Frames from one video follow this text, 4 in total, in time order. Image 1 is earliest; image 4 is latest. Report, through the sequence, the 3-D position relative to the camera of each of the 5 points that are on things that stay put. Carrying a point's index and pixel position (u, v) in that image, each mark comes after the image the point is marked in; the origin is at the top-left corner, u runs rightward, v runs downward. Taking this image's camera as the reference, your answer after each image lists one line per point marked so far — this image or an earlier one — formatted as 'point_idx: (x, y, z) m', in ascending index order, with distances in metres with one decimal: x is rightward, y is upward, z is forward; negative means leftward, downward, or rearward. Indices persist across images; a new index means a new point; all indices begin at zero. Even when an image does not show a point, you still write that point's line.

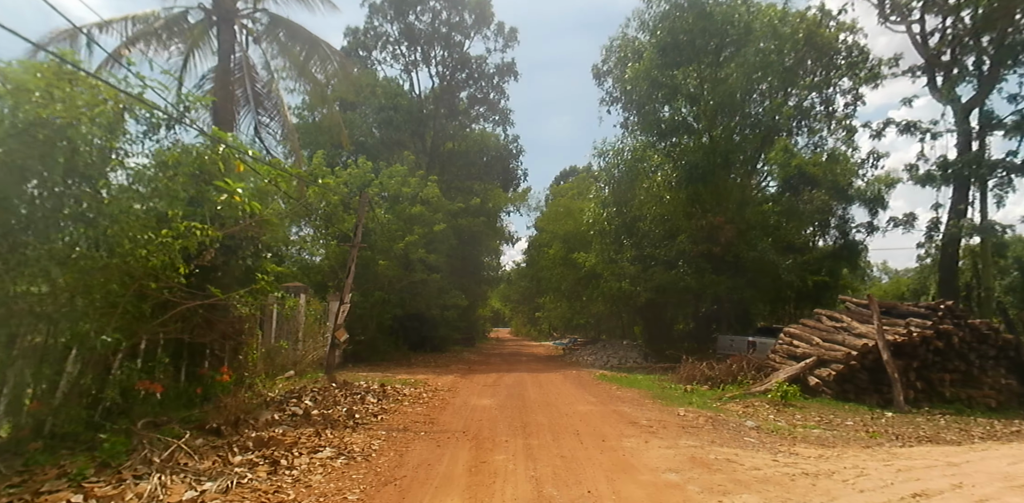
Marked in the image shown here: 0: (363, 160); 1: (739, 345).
0: (-5.2, +3.3, +19.9) m
1: (+7.4, -3.1, +18.6) m
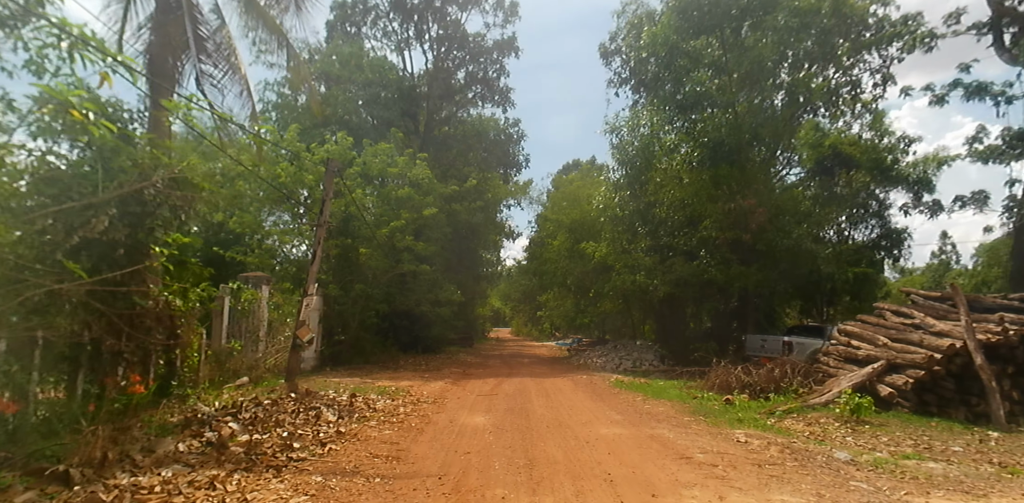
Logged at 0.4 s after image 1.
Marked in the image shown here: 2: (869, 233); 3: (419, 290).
0: (-5.2, +3.6, +17.6) m
1: (+7.4, -2.7, +16.3) m
2: (+12.2, +0.6, +19.5) m
3: (-3.1, -1.3, +18.9) m
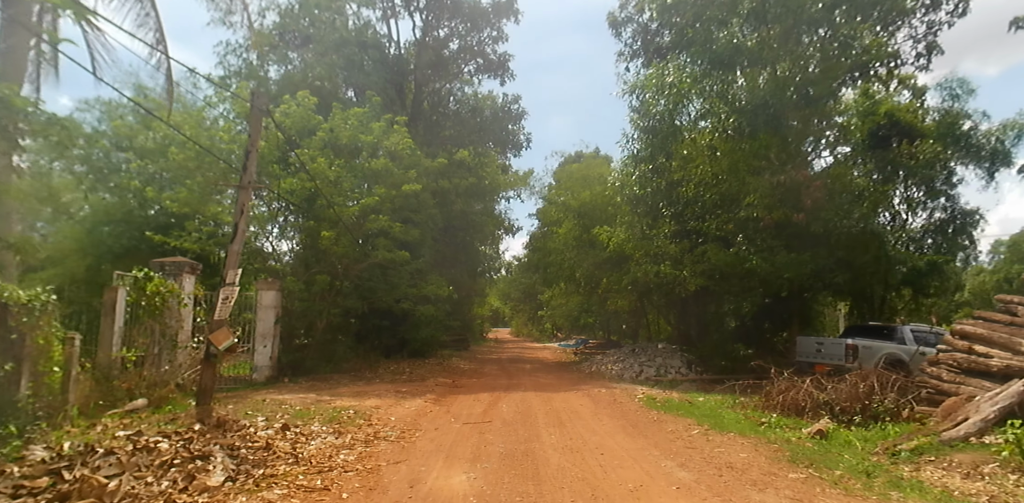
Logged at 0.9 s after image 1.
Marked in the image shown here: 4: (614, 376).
0: (-5.2, +4.0, +14.5) m
1: (+7.4, -2.3, +13.2) m
2: (+12.2, +1.1, +16.5) m
3: (-3.1, -0.9, +15.8) m
4: (+2.8, -3.4, +15.6) m
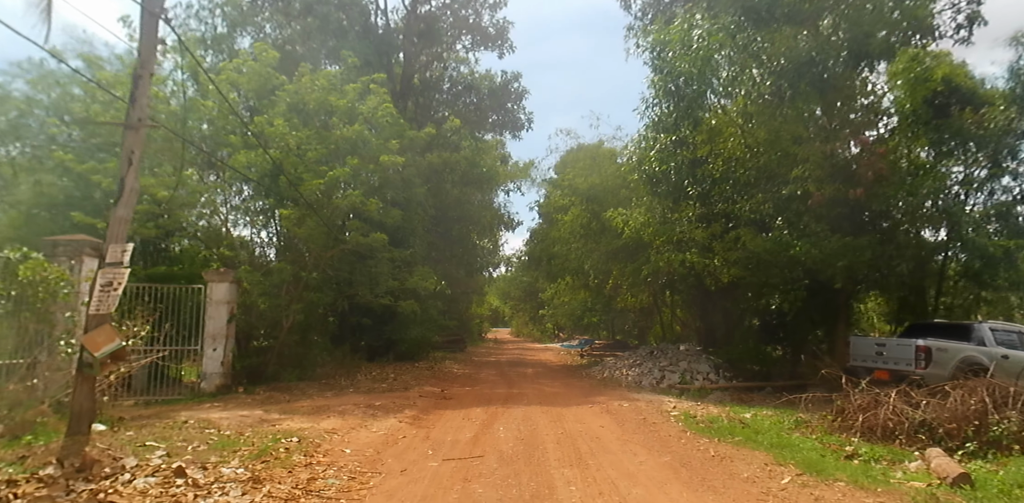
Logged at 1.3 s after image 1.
0: (-5.2, +4.3, +12.3) m
1: (+7.4, -2.0, +11.0) m
2: (+12.2, +1.4, +14.2) m
3: (-3.1, -0.6, +13.6) m
4: (+2.8, -3.1, +13.3) m
